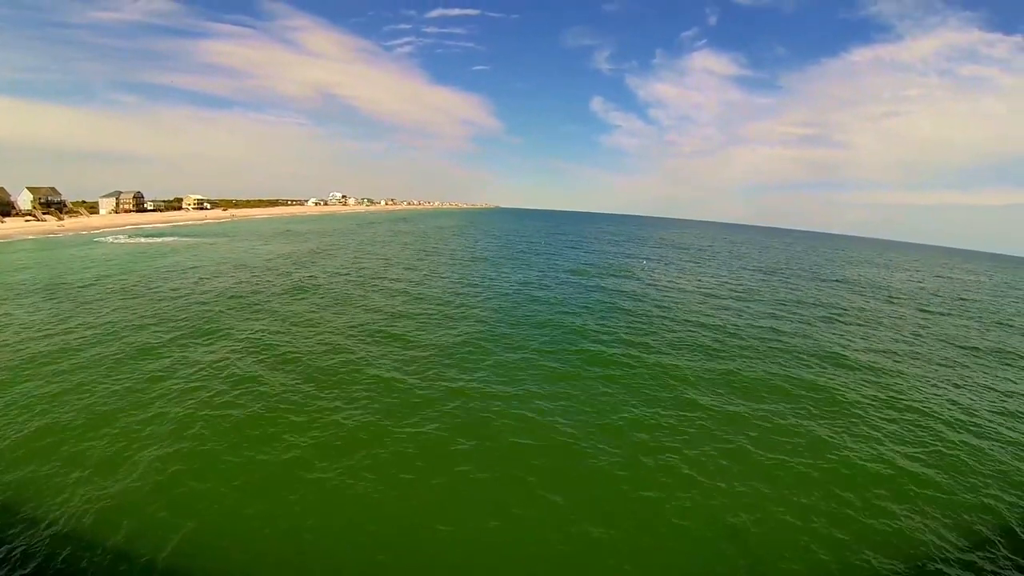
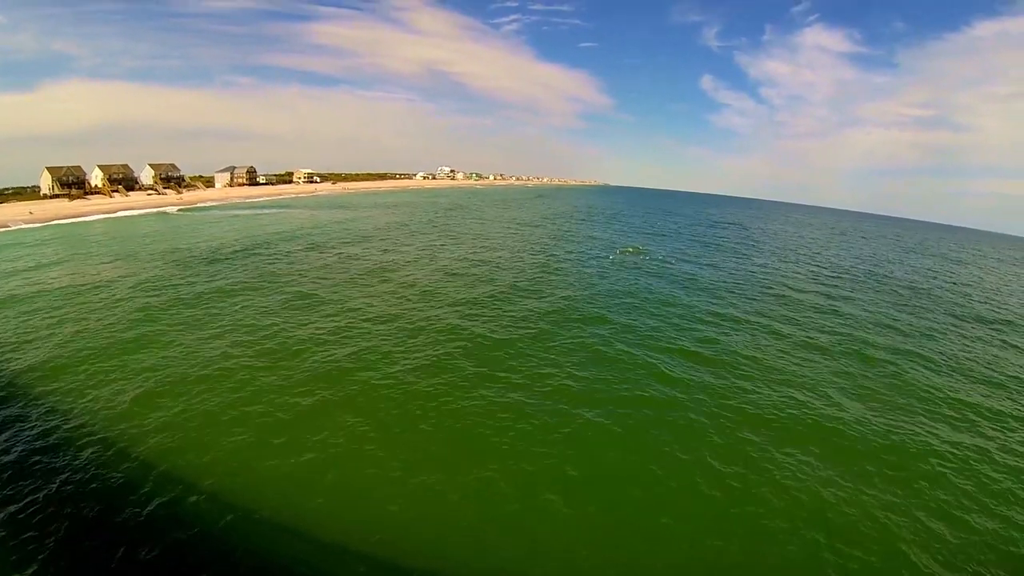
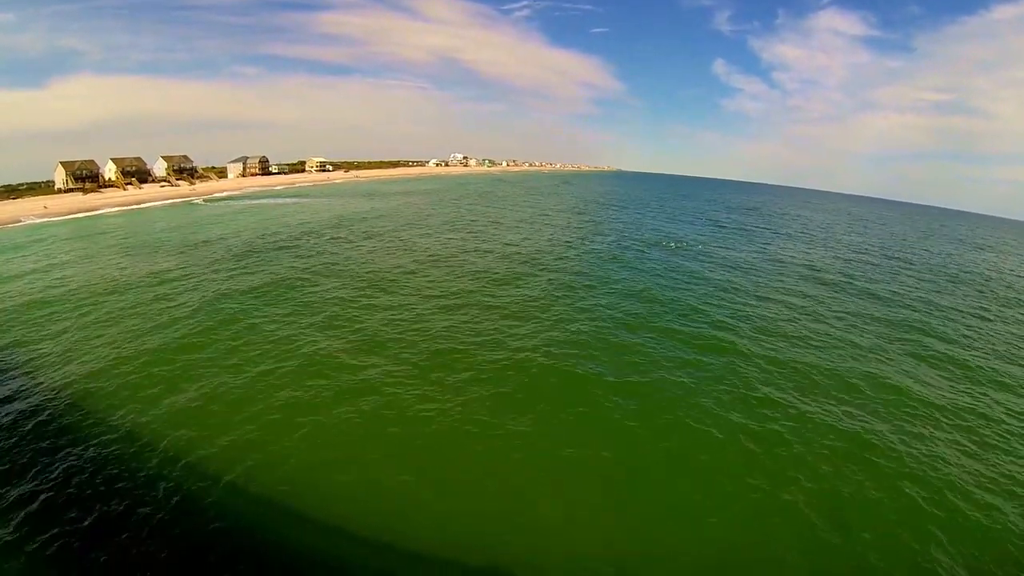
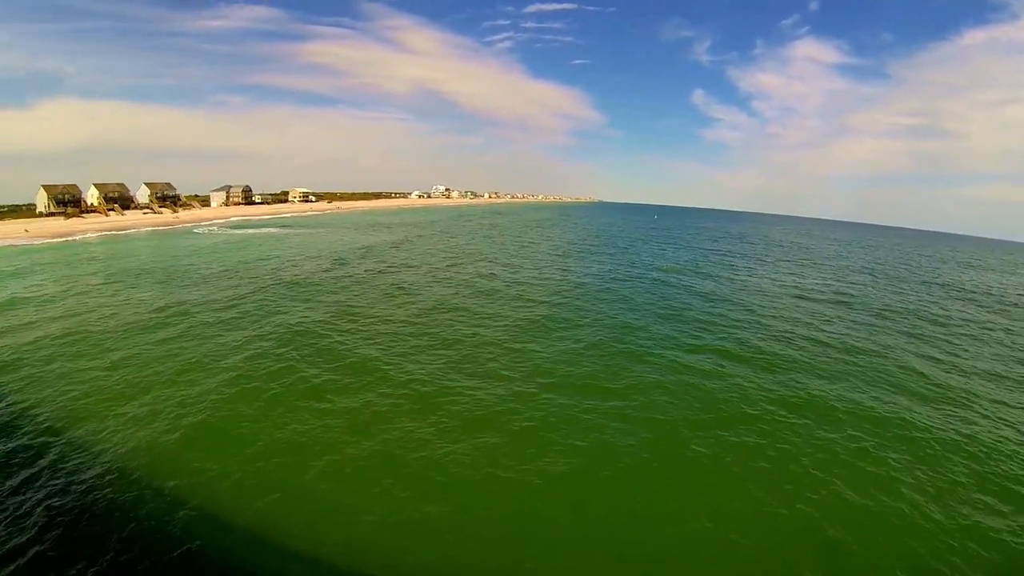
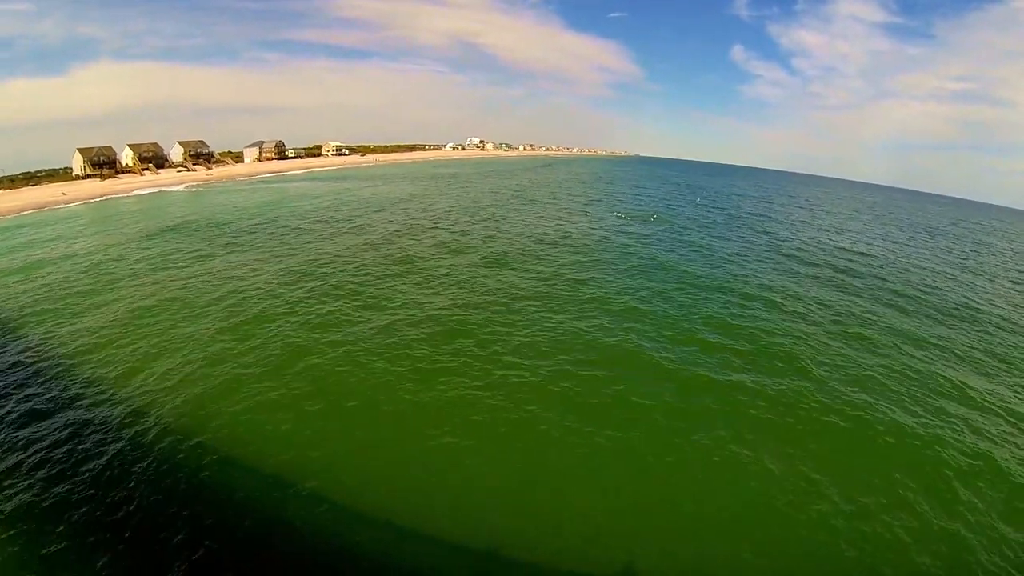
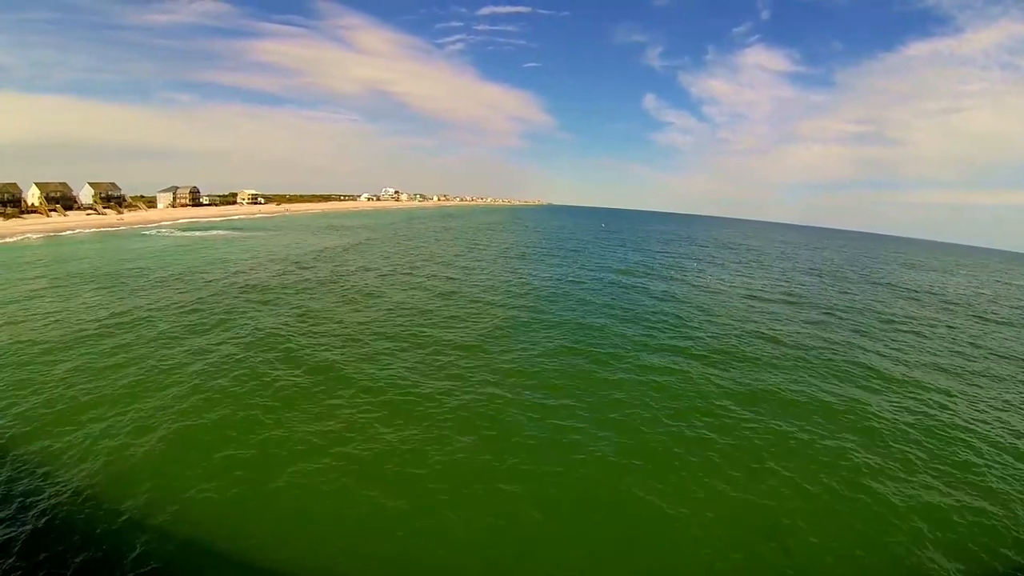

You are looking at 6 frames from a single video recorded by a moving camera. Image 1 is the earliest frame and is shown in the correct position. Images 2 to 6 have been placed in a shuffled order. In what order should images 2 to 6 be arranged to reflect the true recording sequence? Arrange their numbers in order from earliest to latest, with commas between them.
6, 4, 3, 2, 5
